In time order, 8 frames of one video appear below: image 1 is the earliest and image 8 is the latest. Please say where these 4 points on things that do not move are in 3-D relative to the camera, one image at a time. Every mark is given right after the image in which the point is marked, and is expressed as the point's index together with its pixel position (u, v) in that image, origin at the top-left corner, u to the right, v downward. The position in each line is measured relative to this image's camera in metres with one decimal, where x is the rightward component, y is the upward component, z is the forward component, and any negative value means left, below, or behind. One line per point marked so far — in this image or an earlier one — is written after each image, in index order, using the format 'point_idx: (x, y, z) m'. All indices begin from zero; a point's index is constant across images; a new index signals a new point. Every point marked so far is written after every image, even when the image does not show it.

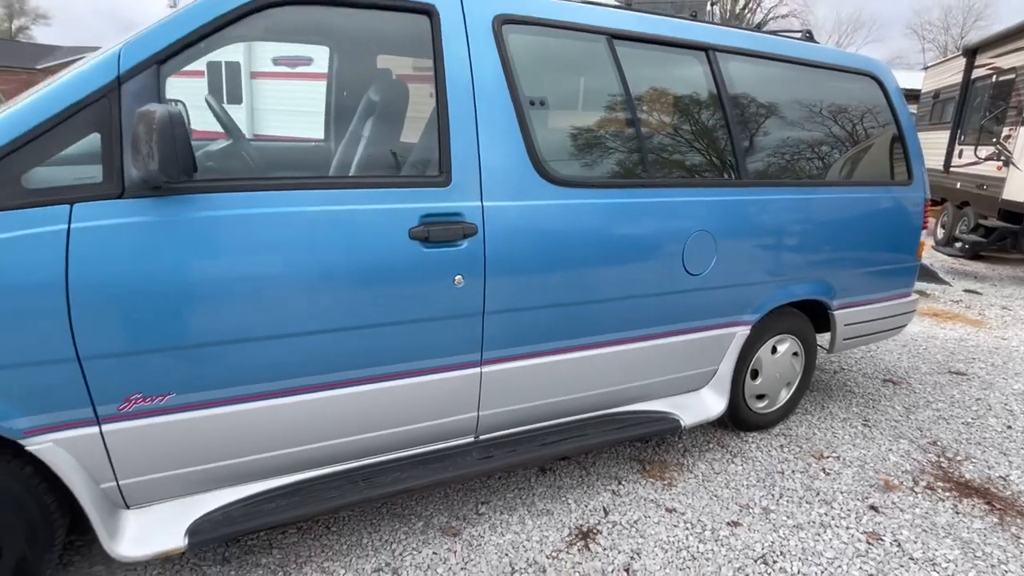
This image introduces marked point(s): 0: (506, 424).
0: (0.0, -0.5, +2.2) m
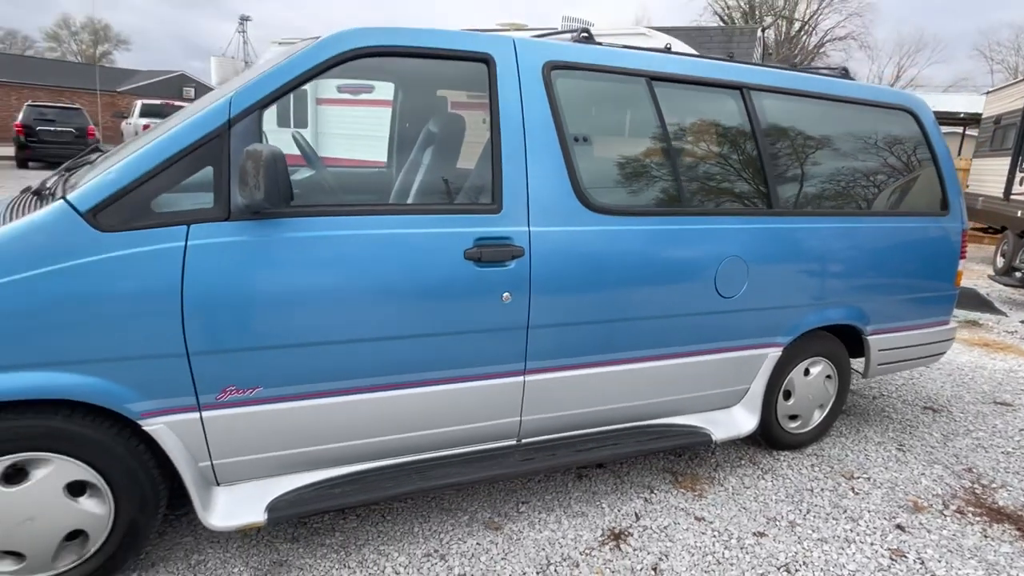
0: (+0.1, -0.6, +2.4) m
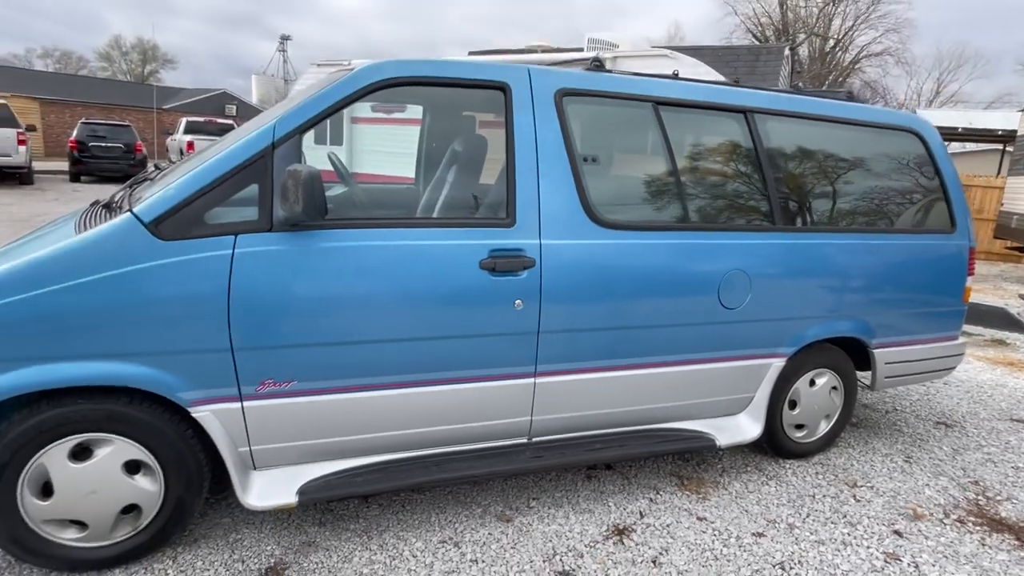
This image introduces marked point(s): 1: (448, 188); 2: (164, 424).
0: (+0.2, -0.6, +2.6) m
1: (-0.2, +0.4, +2.4) m
2: (-1.2, -0.5, +2.0) m
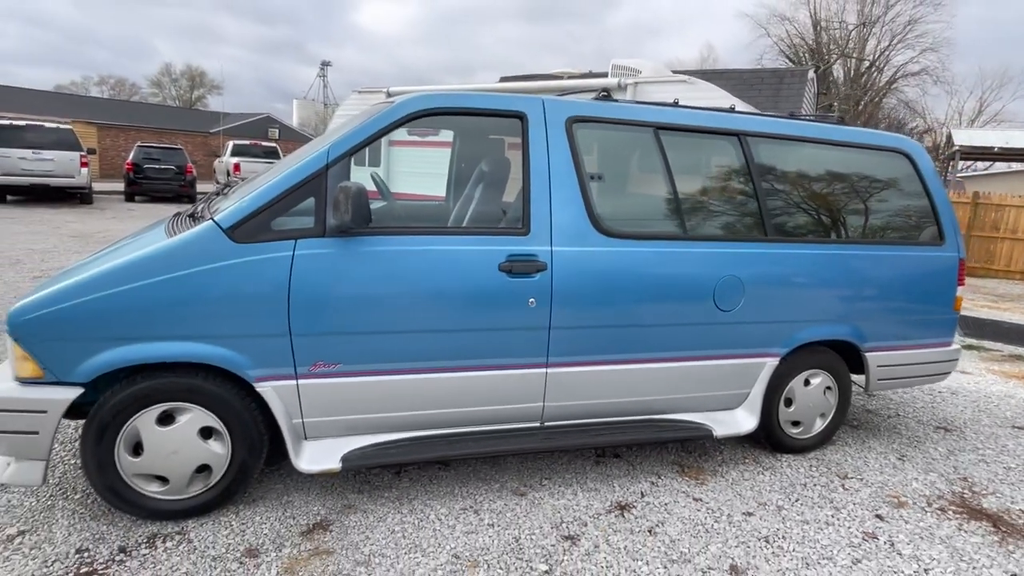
0: (+0.3, -0.6, +2.9) m
1: (-0.2, +0.4, +2.8) m
2: (-1.1, -0.4, +2.4) m
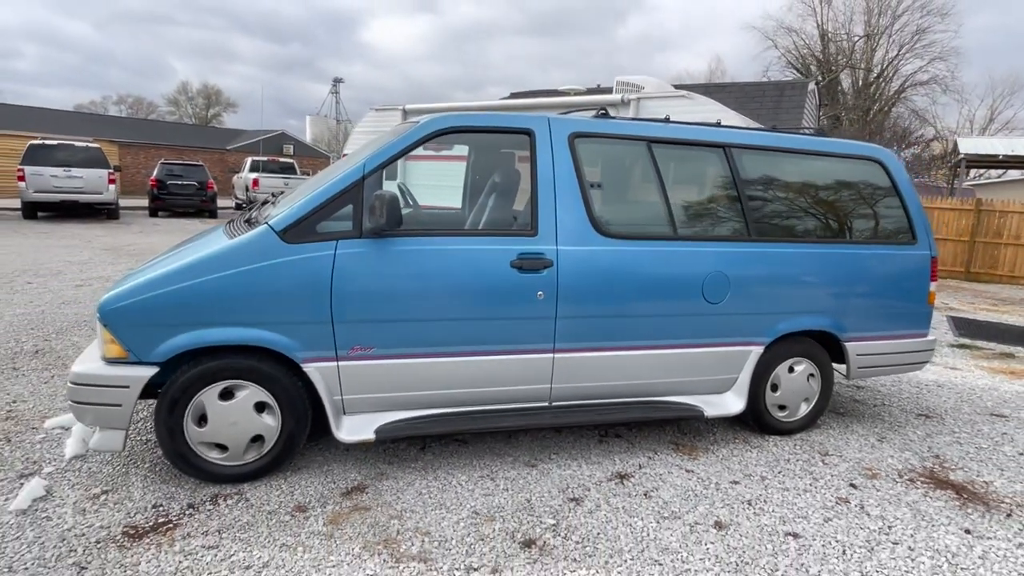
0: (+0.3, -0.6, +3.3) m
1: (-0.1, +0.4, +3.1) m
2: (-1.1, -0.4, +2.8) m
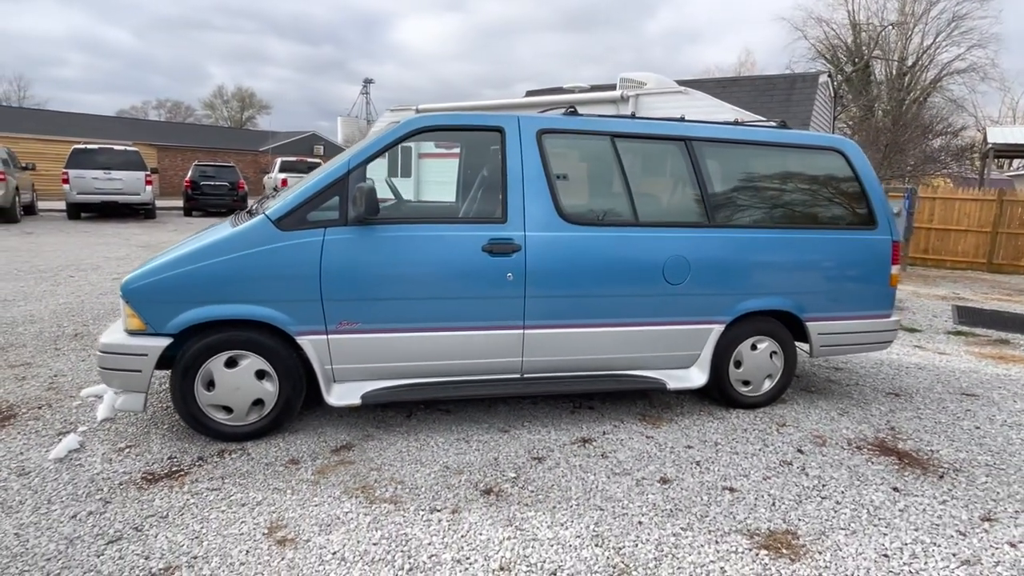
0: (+0.2, -0.5, +3.6) m
1: (-0.3, +0.5, +3.5) m
2: (-1.2, -0.3, +3.2) m
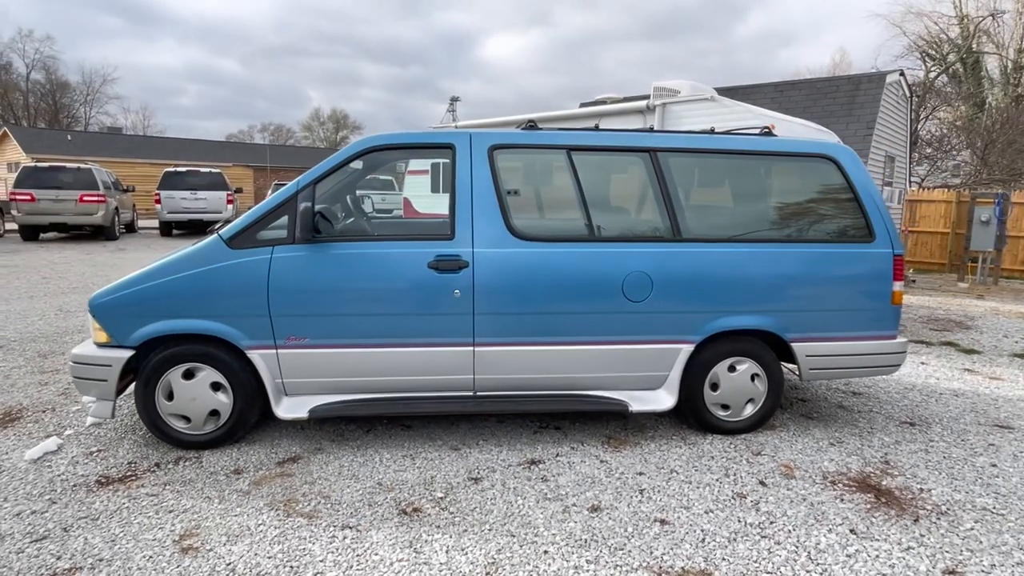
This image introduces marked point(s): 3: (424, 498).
0: (-0.1, -0.6, +3.5) m
1: (-0.5, +0.4, +3.5) m
2: (-1.6, -0.4, +3.3) m
3: (-0.4, -1.0, +2.9) m
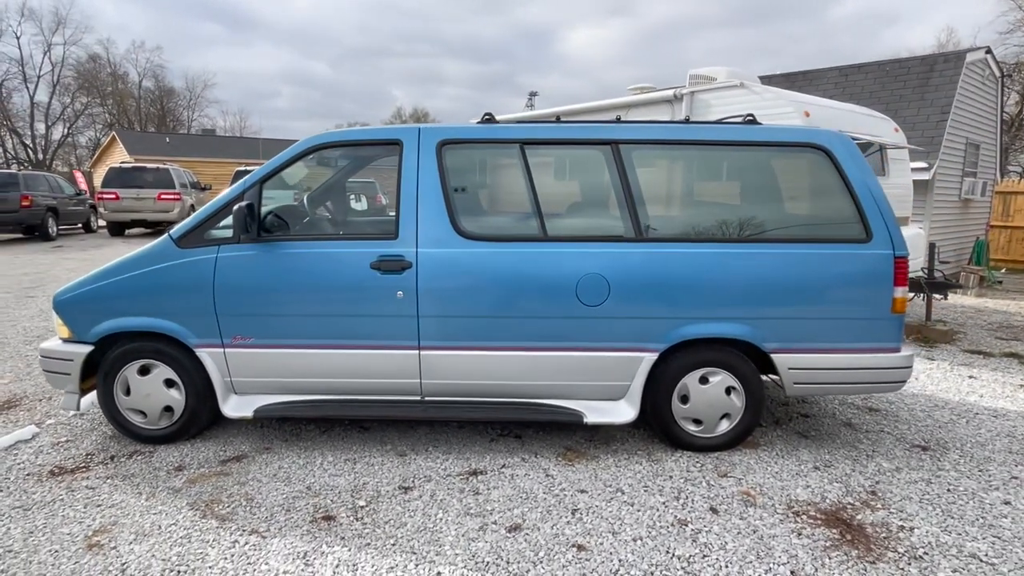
0: (-0.4, -0.6, +3.4) m
1: (-0.8, +0.4, +3.4) m
2: (-1.8, -0.4, +3.4) m
3: (-0.8, -1.0, +2.8) m
